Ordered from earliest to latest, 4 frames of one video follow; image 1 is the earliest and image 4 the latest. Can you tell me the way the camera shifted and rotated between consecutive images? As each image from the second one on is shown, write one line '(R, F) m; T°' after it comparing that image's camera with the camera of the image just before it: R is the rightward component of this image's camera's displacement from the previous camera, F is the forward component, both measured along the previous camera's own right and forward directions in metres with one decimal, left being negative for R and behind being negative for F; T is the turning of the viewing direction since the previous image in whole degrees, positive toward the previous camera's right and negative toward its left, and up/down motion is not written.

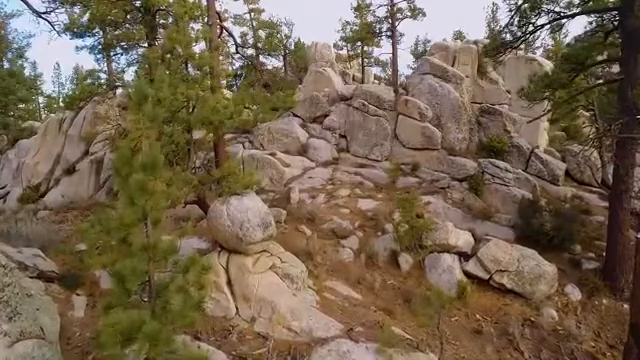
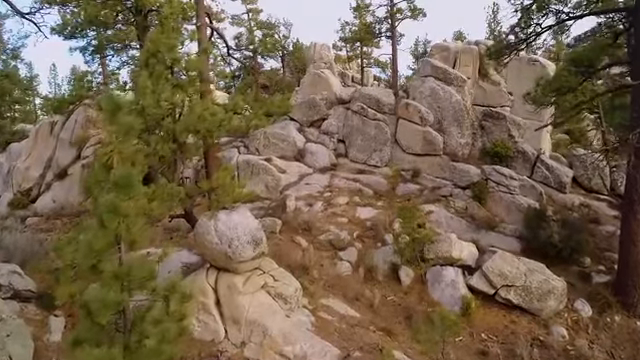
(+0.1, +0.6) m; 0°
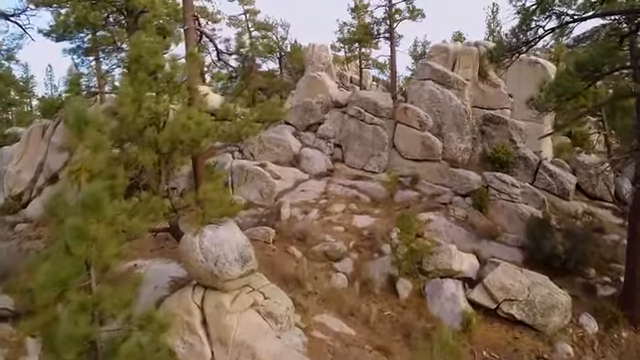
(+0.1, +0.4) m; 0°
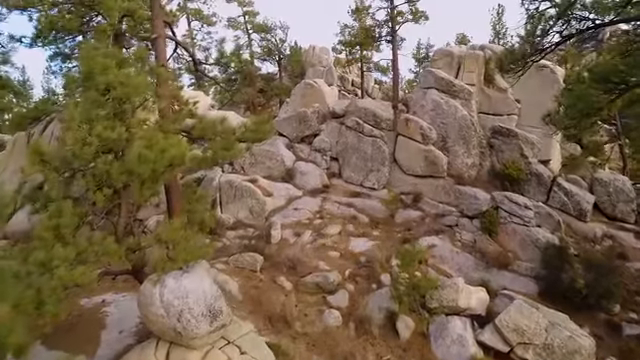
(+0.2, +1.1) m; 0°
